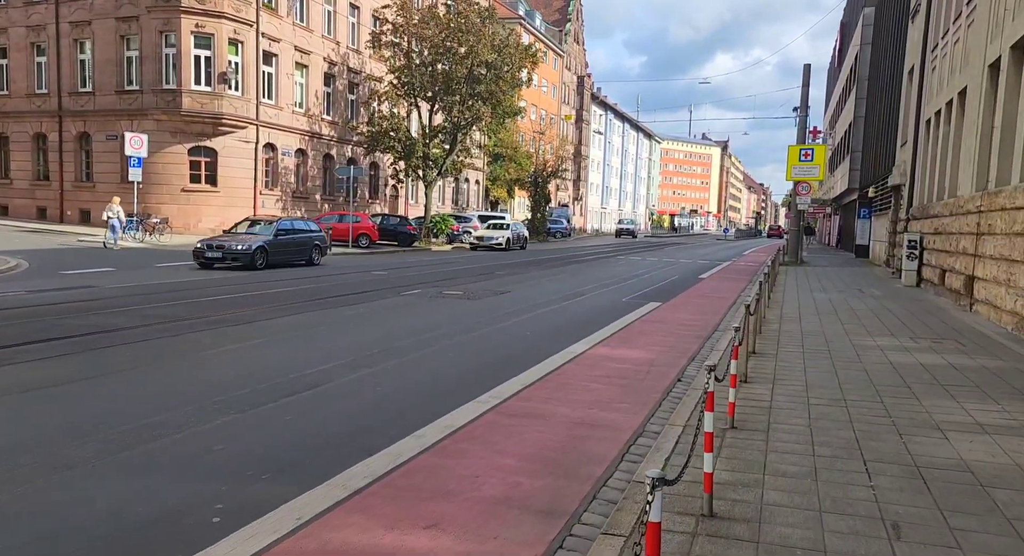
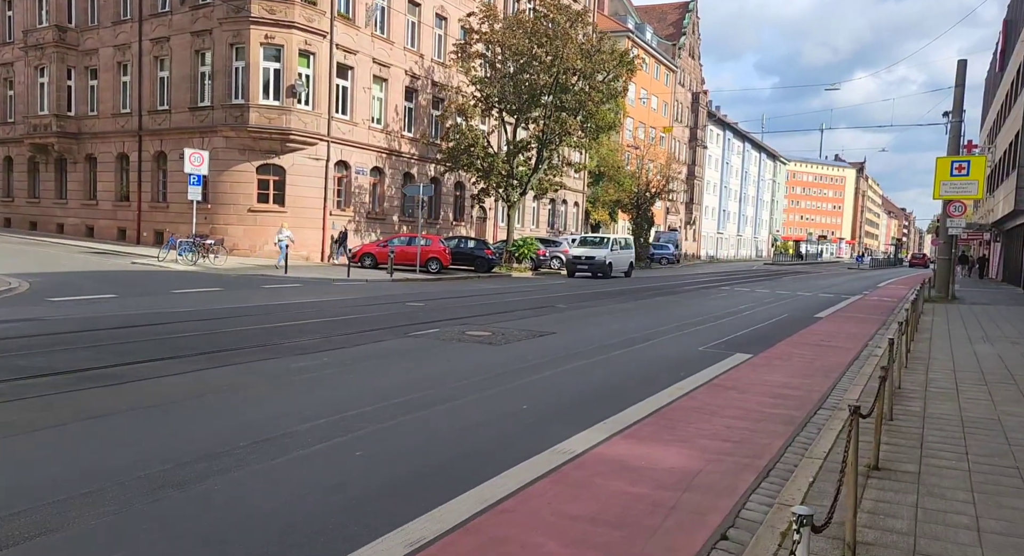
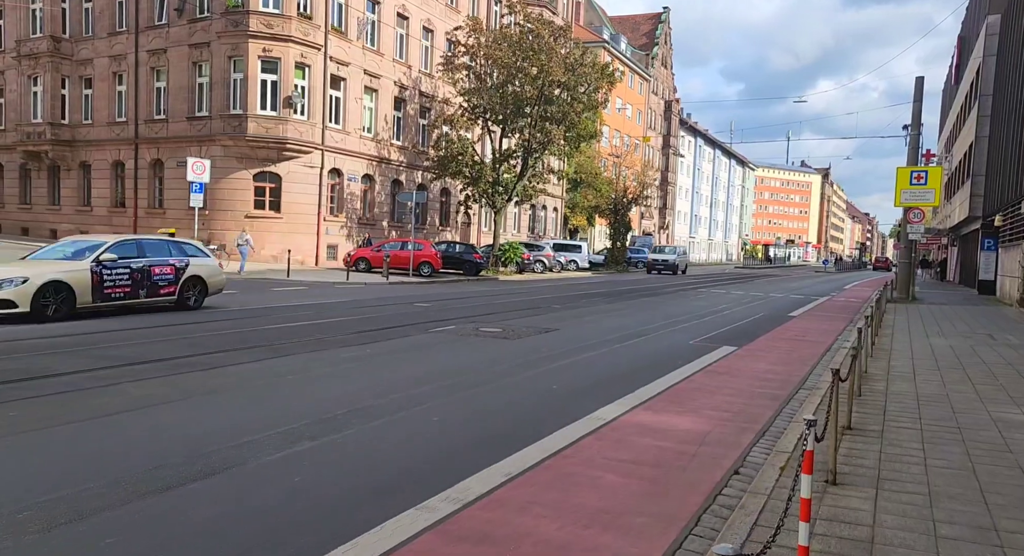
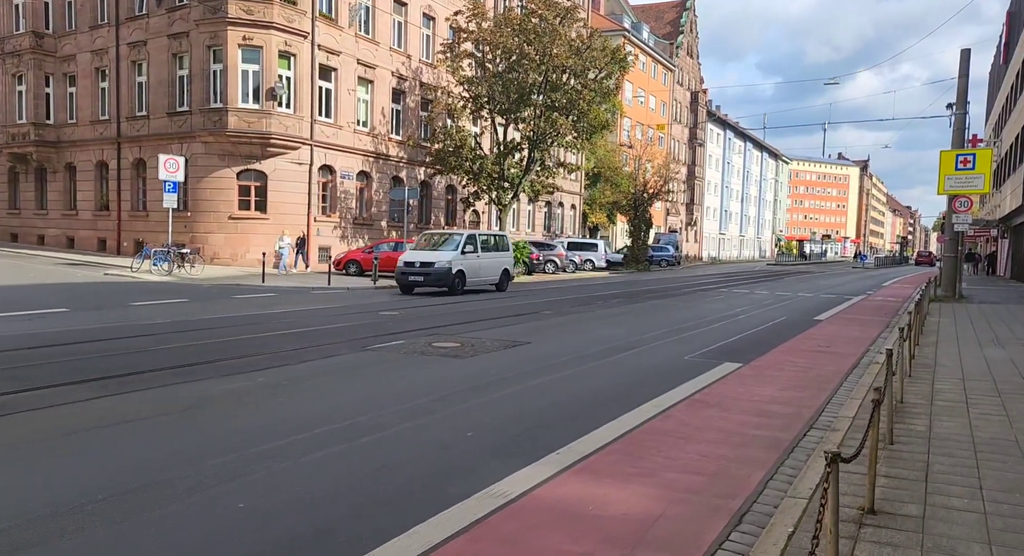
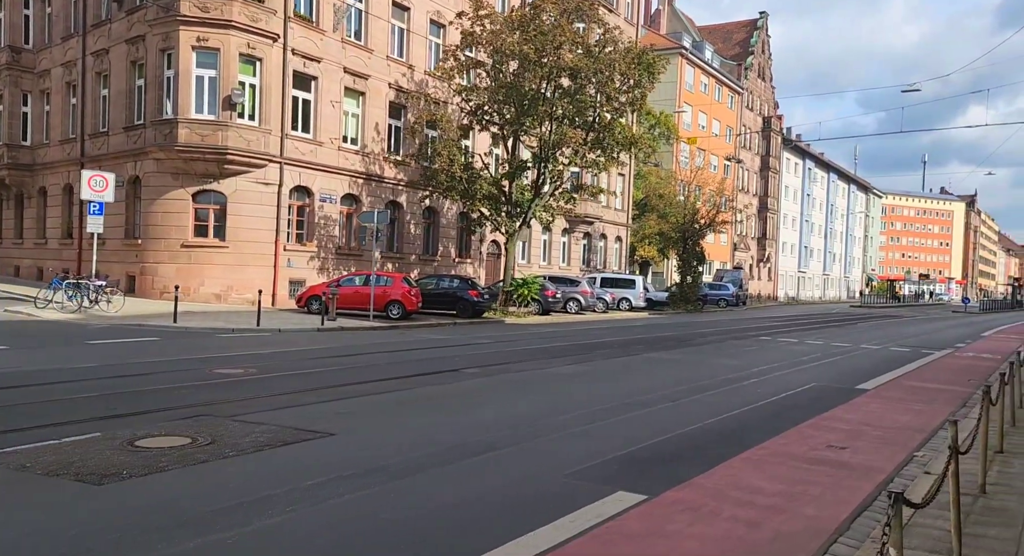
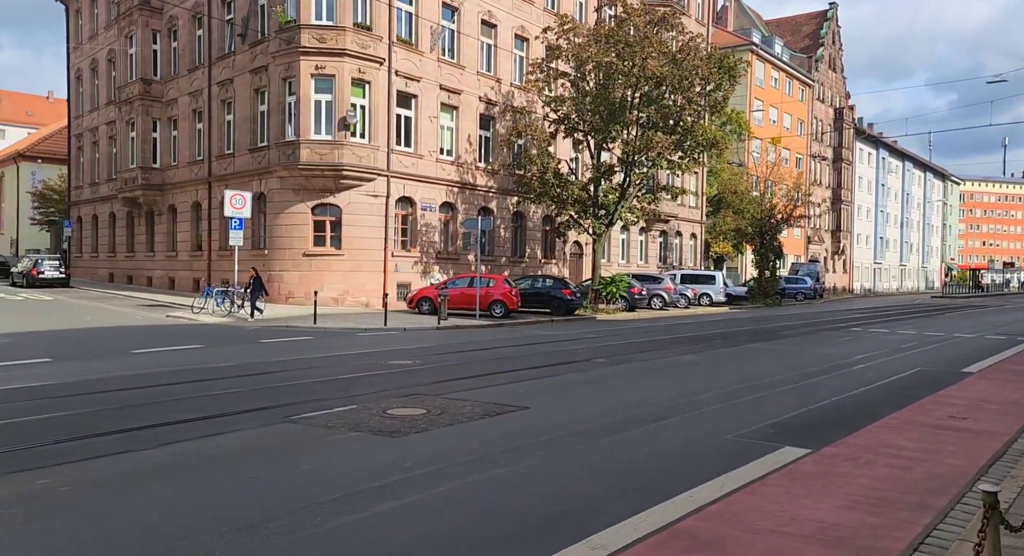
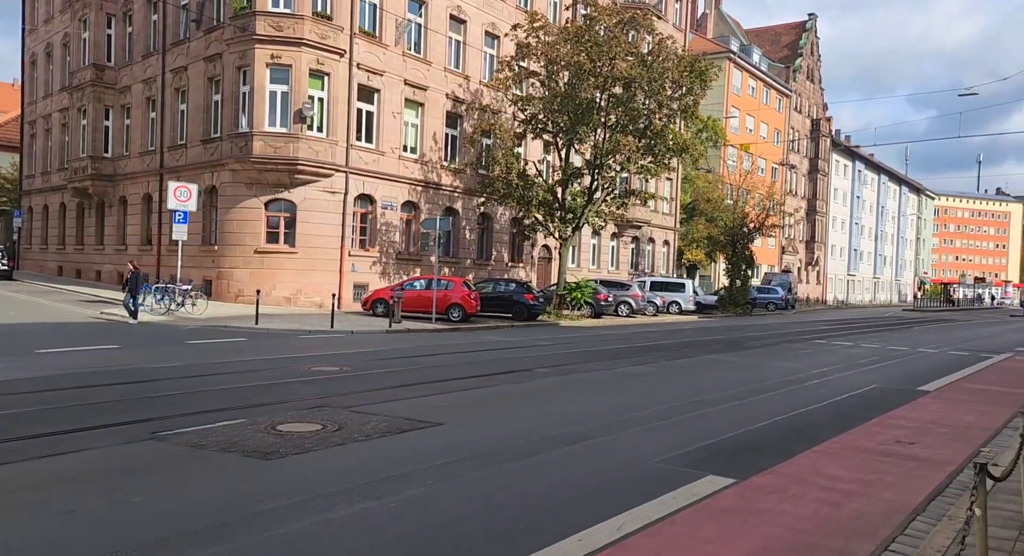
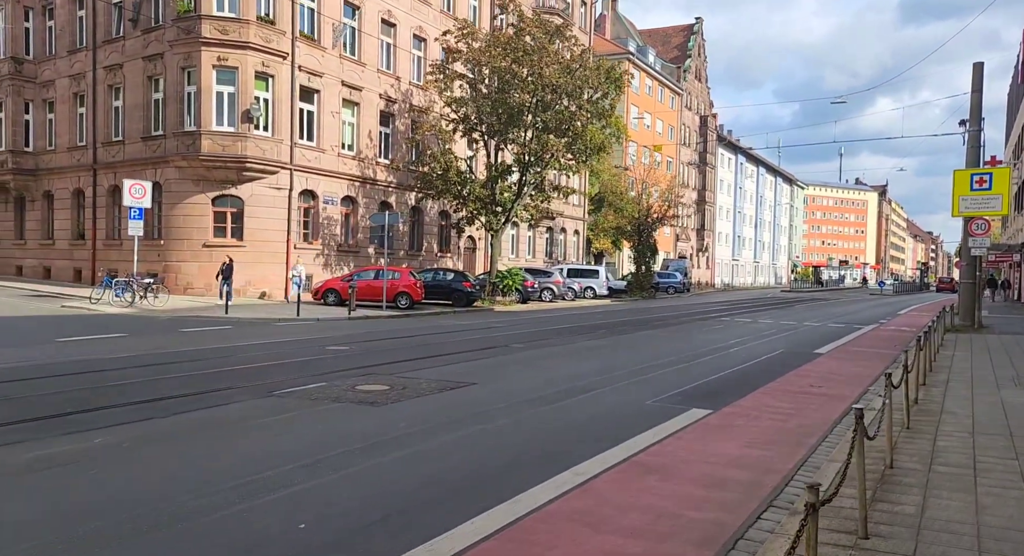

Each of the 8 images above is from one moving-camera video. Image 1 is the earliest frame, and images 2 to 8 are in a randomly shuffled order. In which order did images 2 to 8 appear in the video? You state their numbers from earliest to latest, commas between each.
3, 2, 4, 8, 6, 7, 5
